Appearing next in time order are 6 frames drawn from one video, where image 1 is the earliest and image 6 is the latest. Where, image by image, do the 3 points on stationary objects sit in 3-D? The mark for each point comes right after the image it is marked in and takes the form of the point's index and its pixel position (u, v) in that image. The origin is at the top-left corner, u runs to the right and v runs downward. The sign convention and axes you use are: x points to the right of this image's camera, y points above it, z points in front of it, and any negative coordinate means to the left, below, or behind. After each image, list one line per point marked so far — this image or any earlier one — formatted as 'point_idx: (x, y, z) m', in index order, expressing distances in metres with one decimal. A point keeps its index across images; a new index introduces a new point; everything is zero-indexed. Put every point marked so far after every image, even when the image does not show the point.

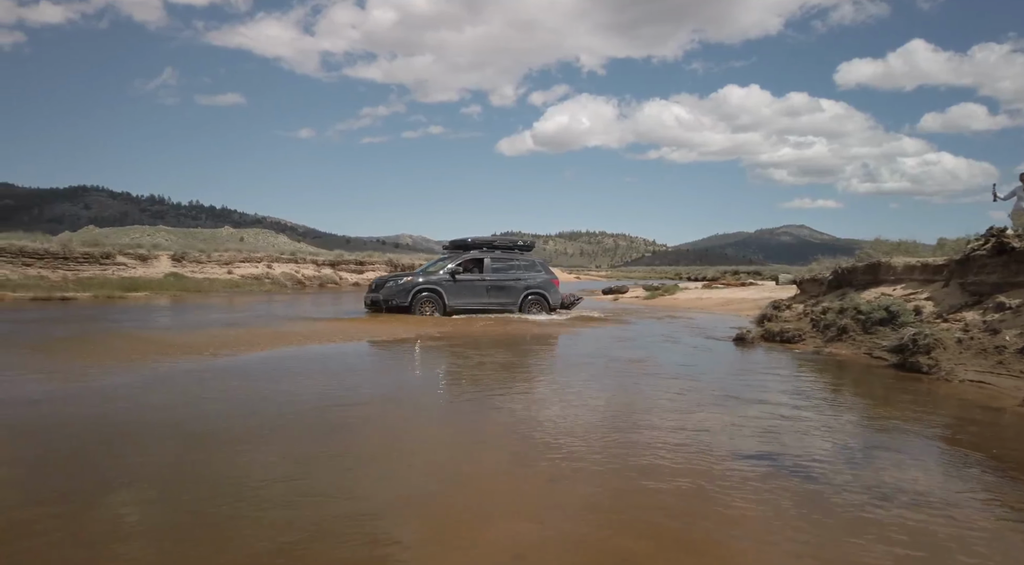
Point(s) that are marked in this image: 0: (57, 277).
0: (-12.4, +0.2, +17.6) m
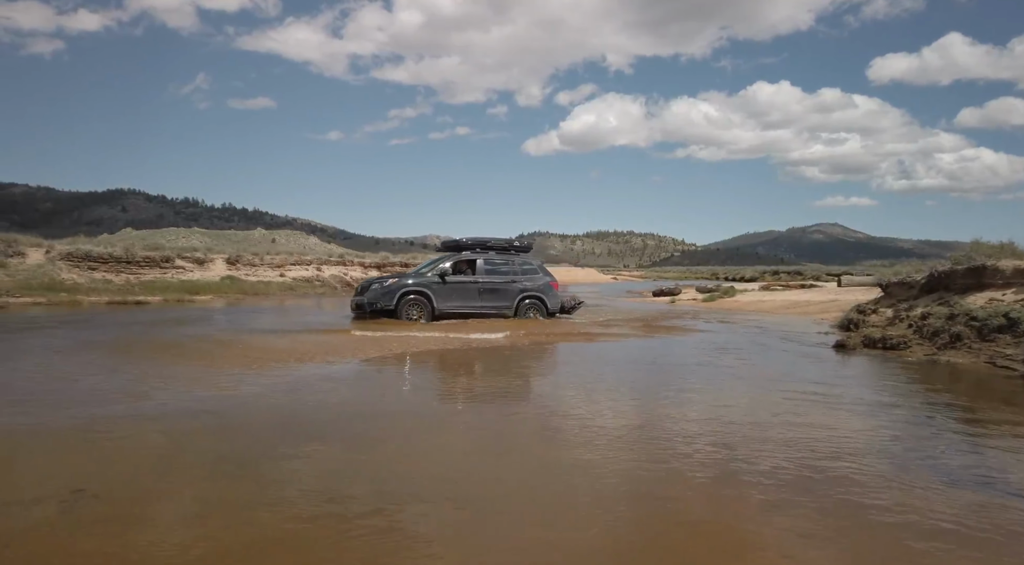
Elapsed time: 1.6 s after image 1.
0: (-10.9, +0.1, +17.9) m
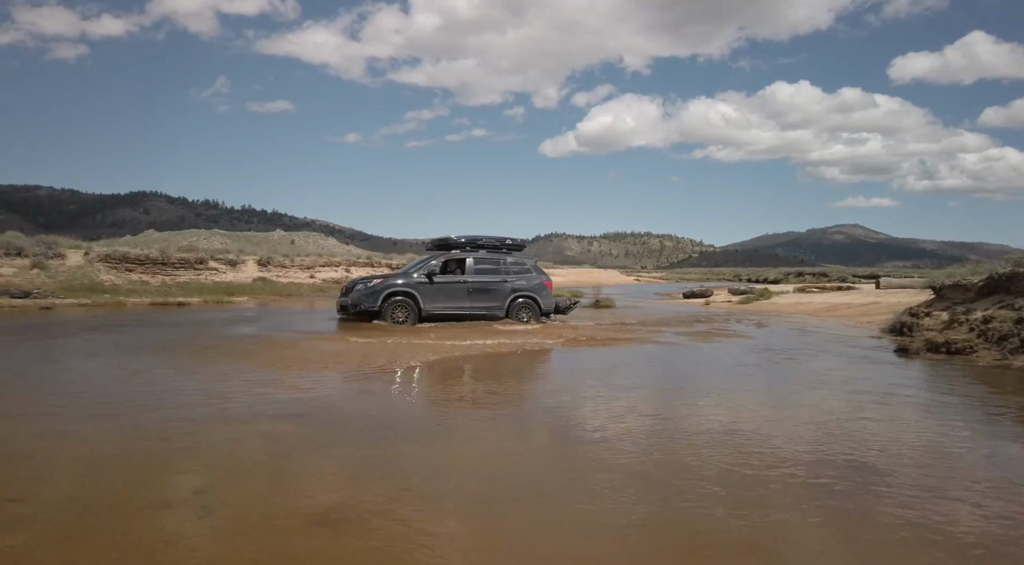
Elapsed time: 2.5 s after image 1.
0: (-9.9, 0.0, +18.1) m
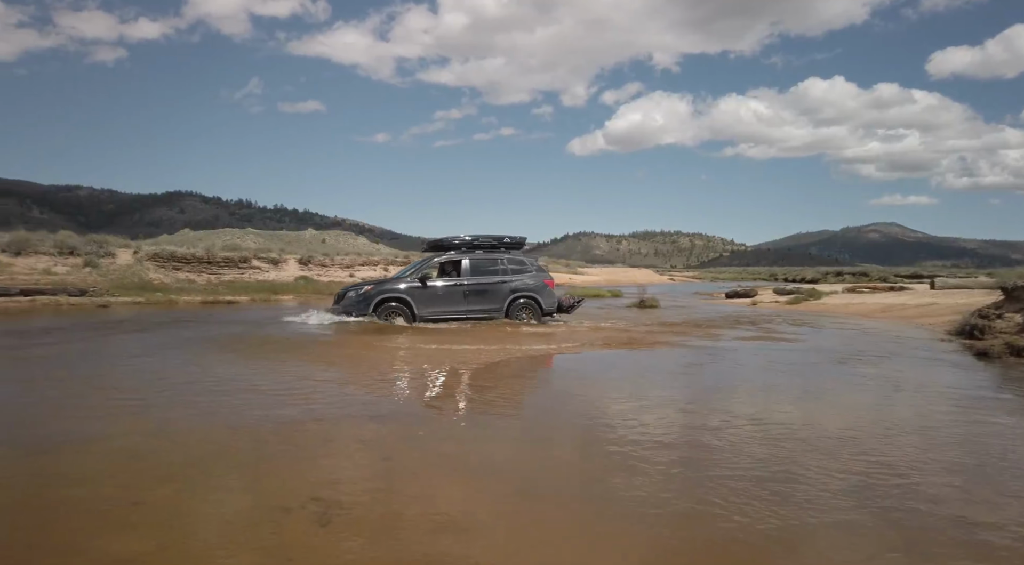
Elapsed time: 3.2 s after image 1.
0: (-8.8, +0.1, +18.3) m
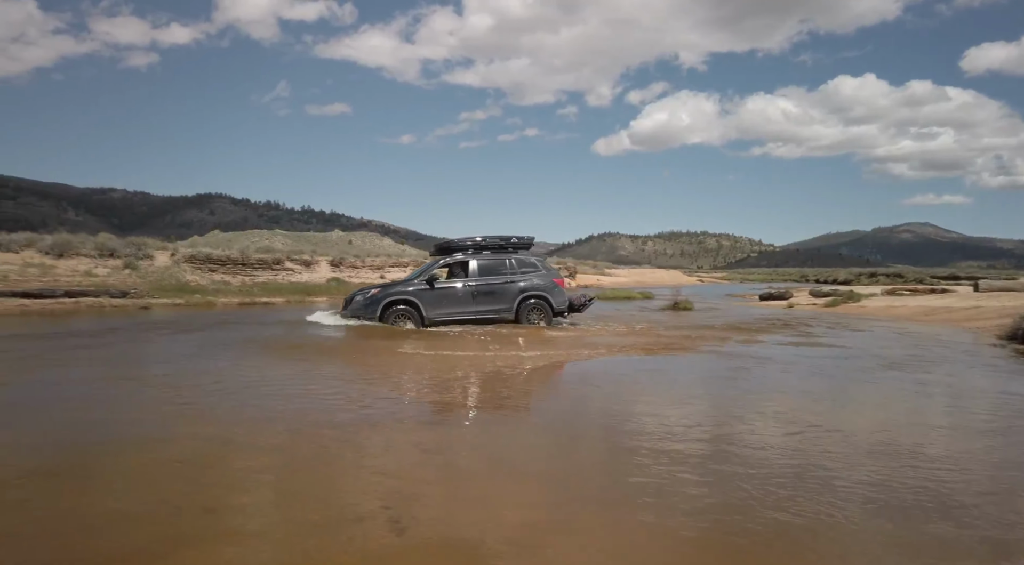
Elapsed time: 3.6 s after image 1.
0: (-7.9, 0.0, +18.6) m
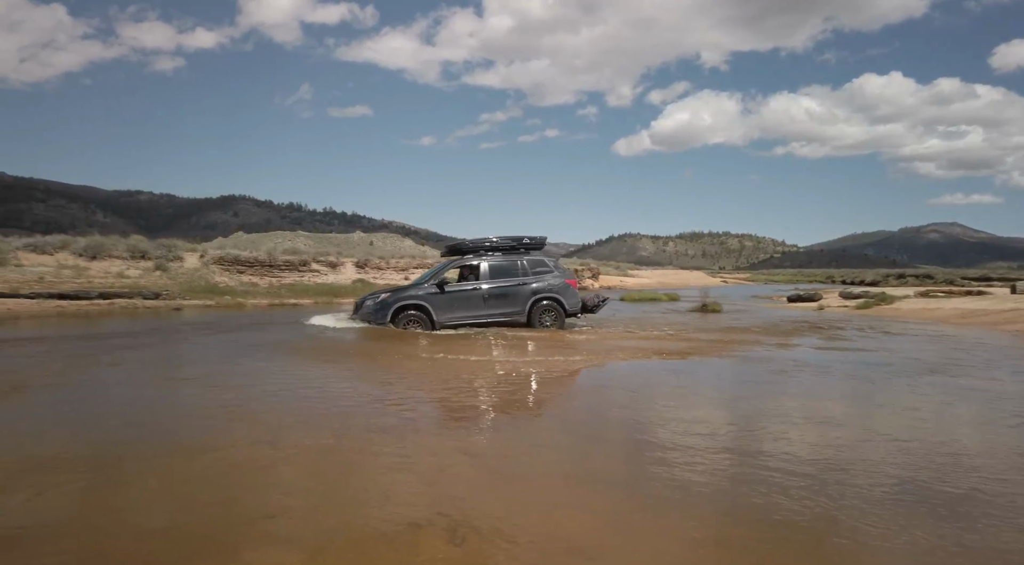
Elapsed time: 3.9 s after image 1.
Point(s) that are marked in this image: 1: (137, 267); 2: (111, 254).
0: (-7.1, 0.0, +18.7) m
1: (-9.9, +0.4, +17.1) m
2: (-10.6, +0.7, +17.0) m
